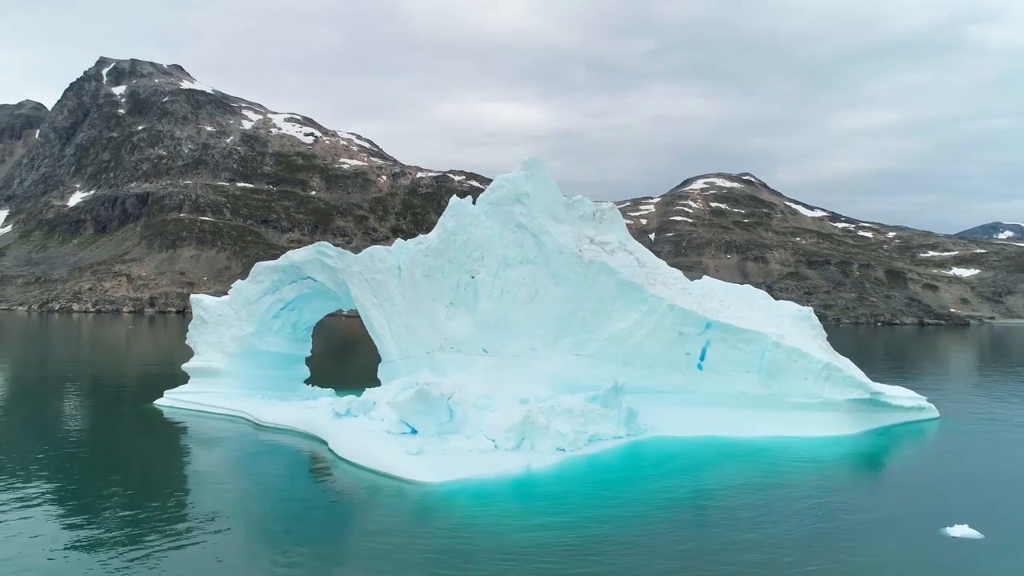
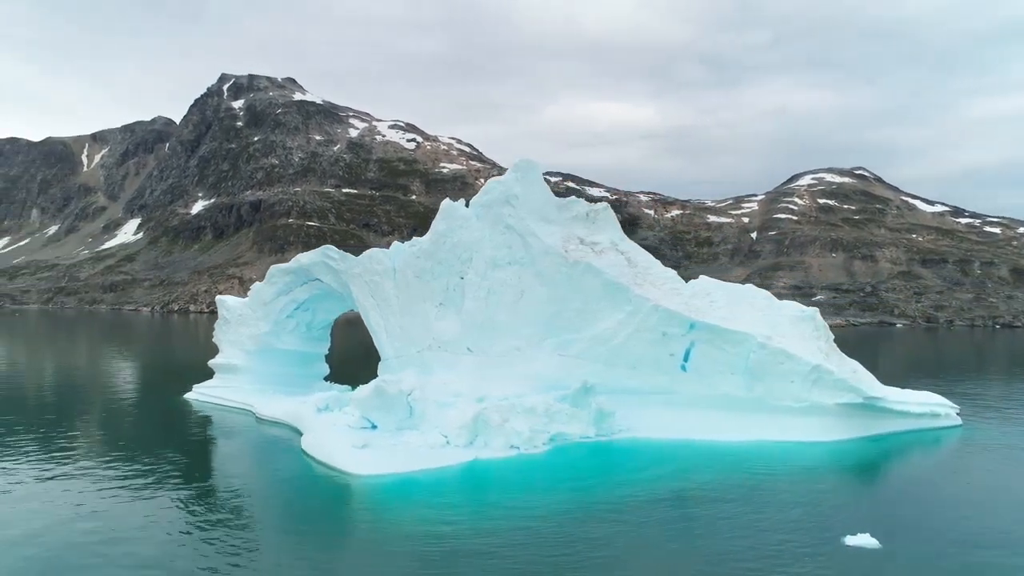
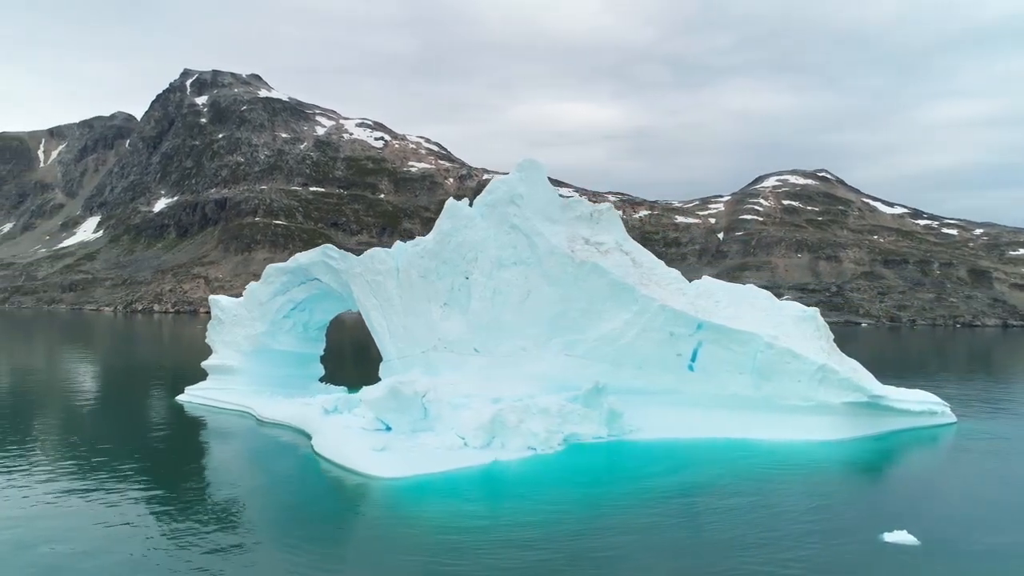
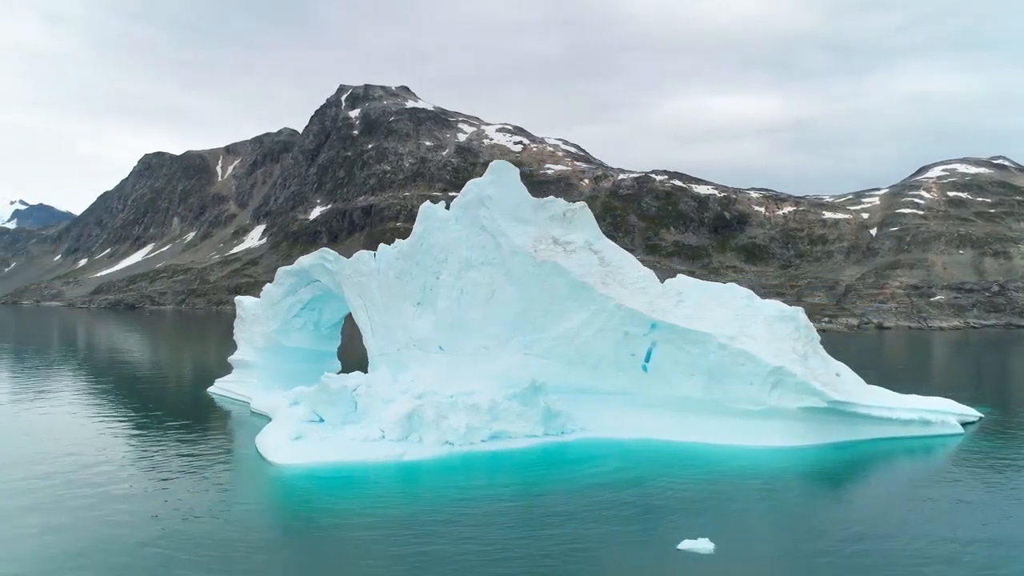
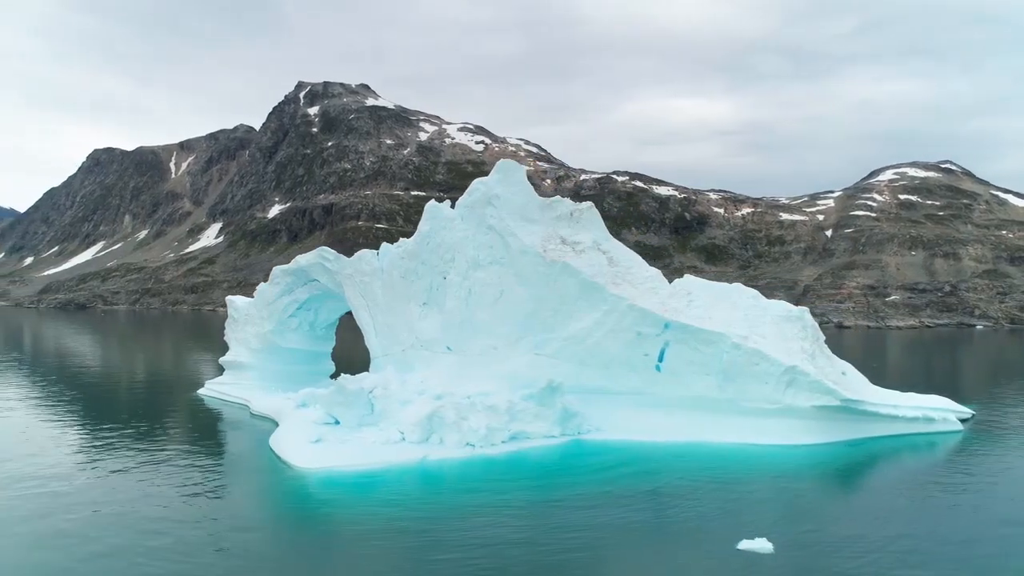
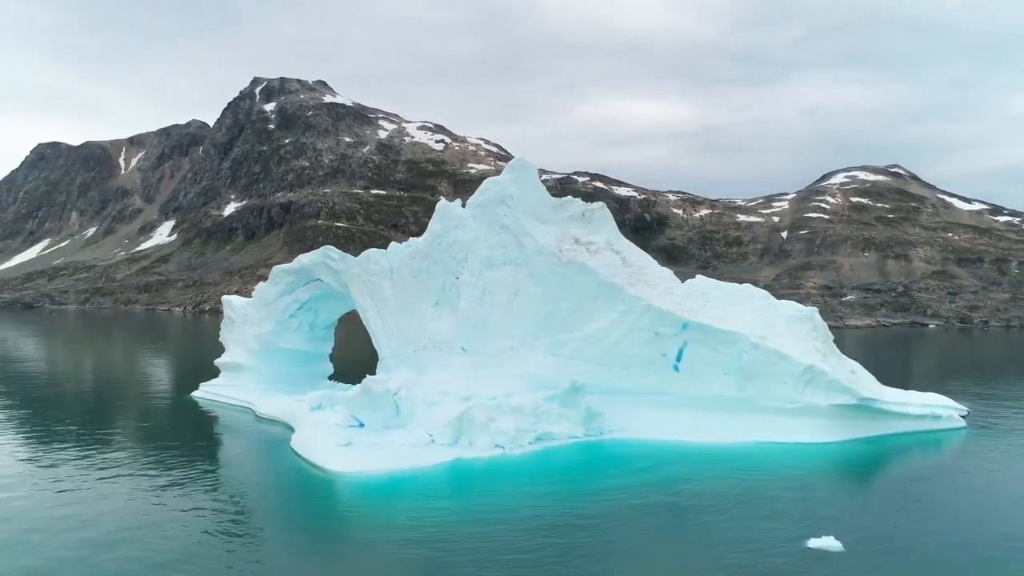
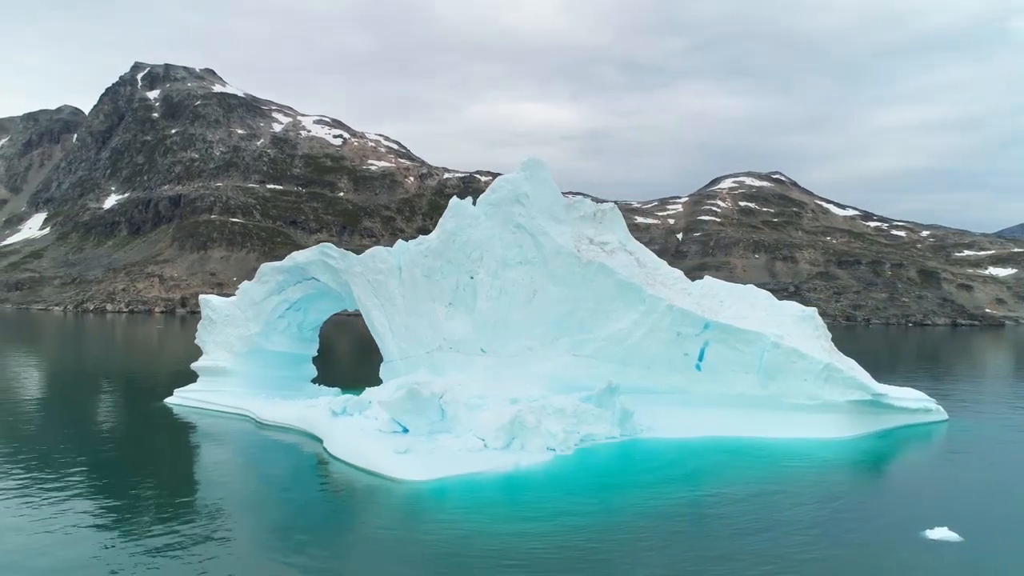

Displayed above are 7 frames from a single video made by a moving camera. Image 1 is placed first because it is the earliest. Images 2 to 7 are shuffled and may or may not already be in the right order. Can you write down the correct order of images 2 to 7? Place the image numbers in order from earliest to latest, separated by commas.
7, 3, 2, 6, 5, 4
